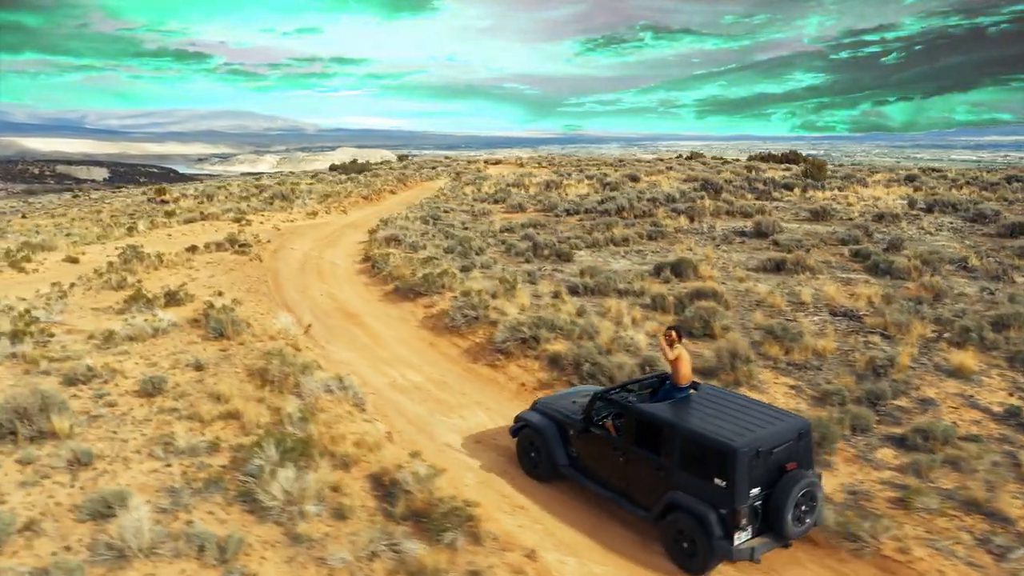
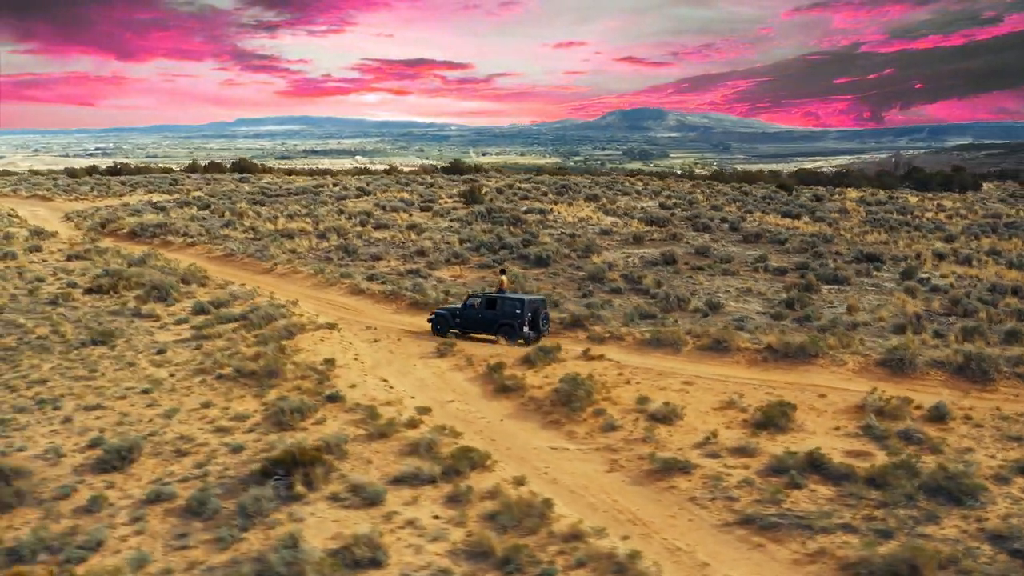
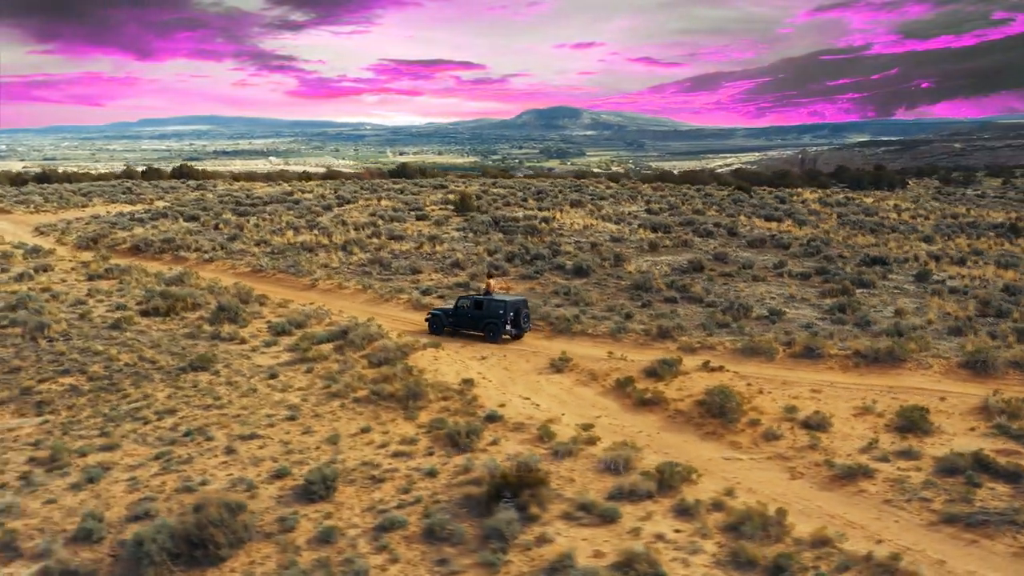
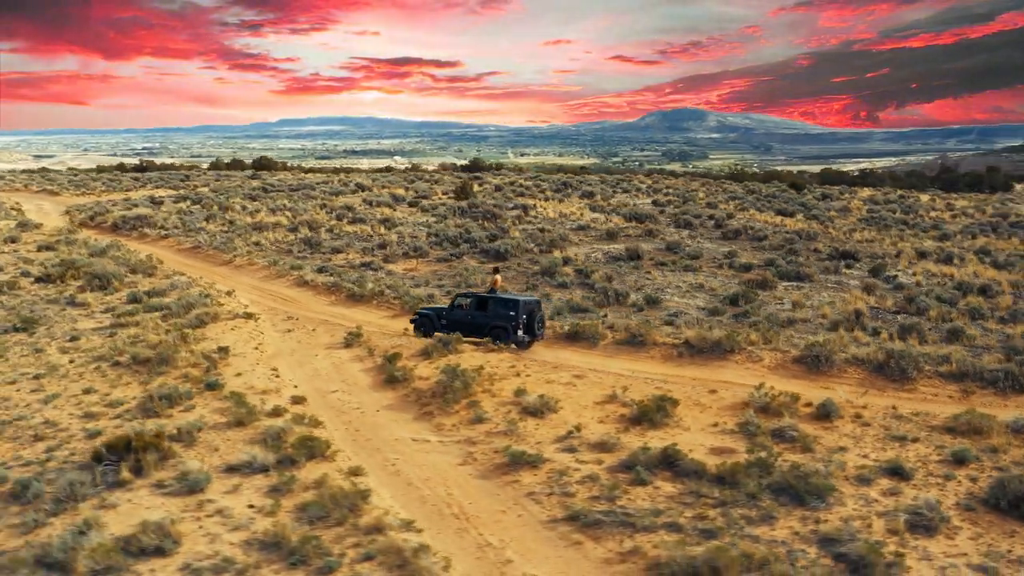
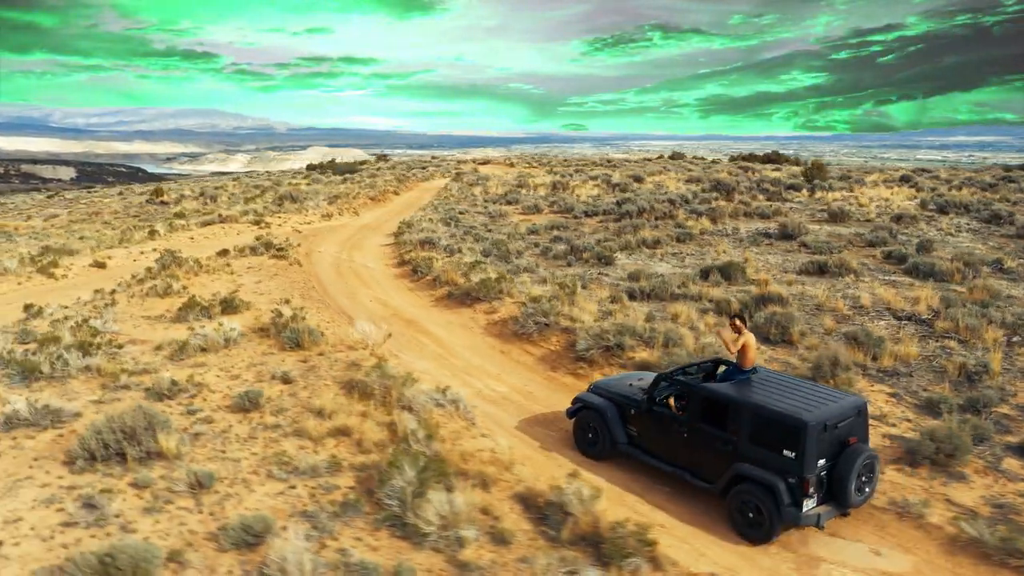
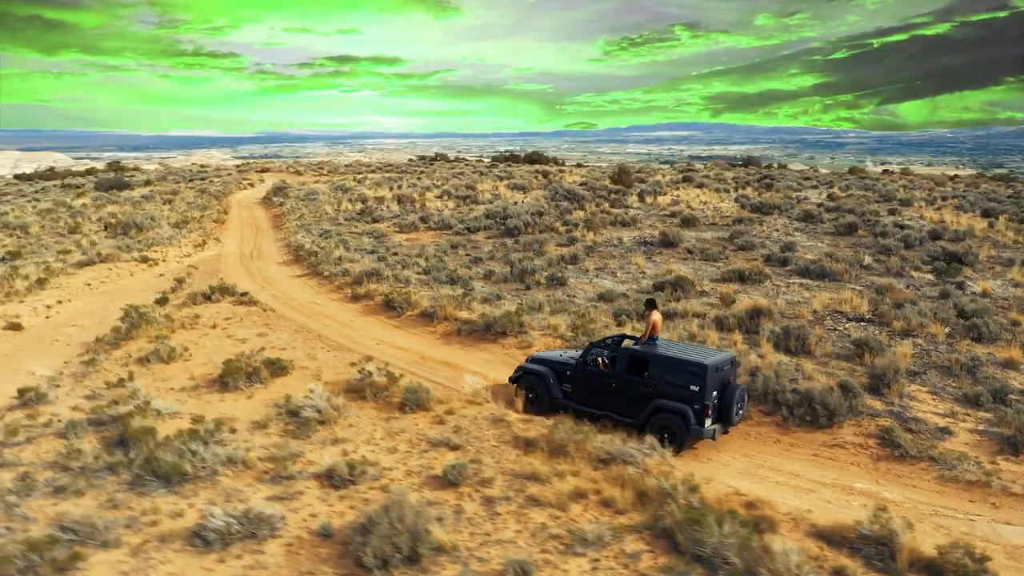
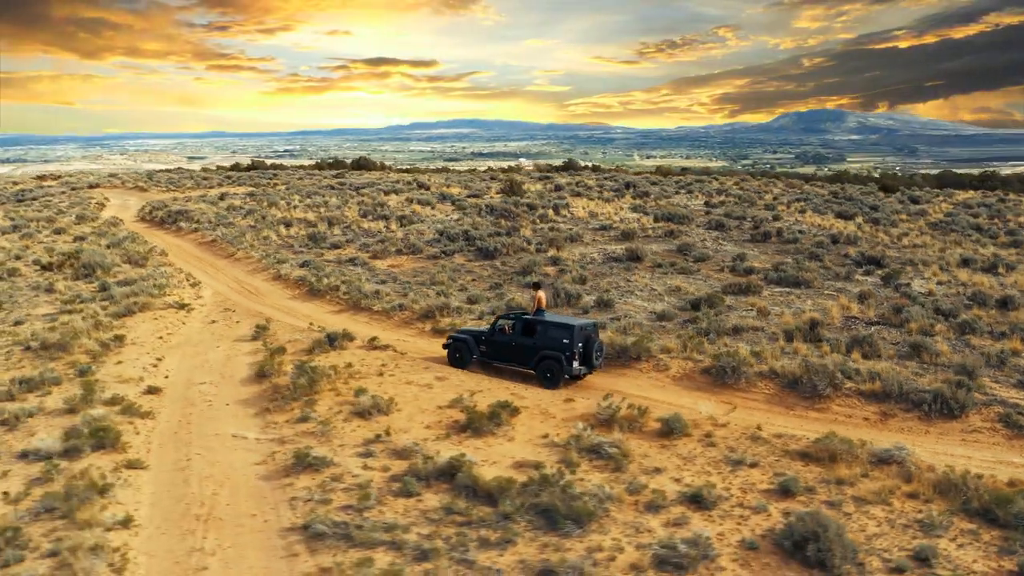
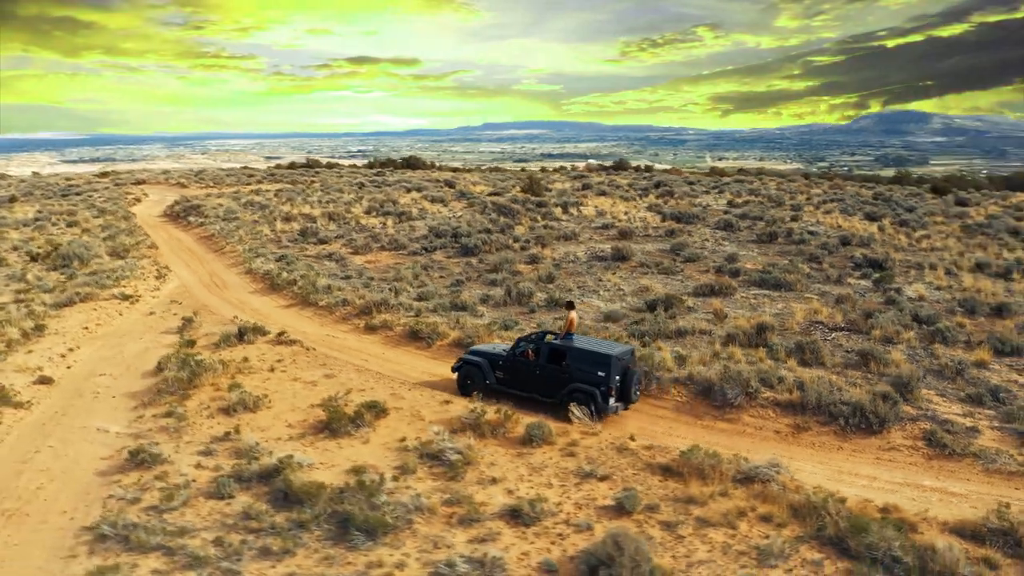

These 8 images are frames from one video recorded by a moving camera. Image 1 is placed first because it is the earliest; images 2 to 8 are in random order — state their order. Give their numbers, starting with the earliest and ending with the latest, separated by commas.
5, 6, 8, 7, 4, 2, 3
